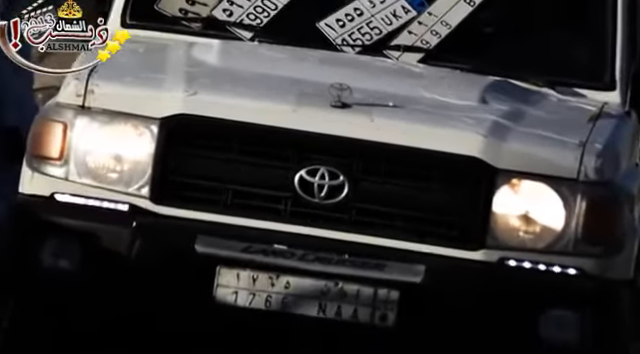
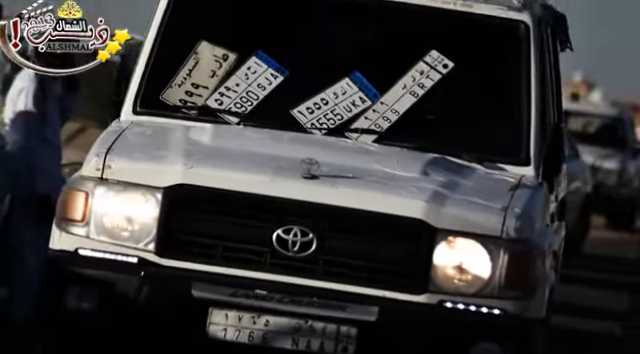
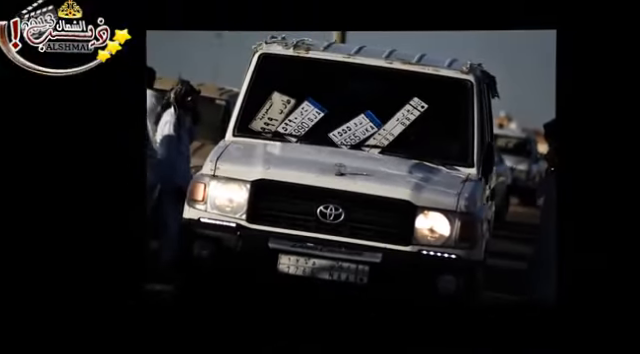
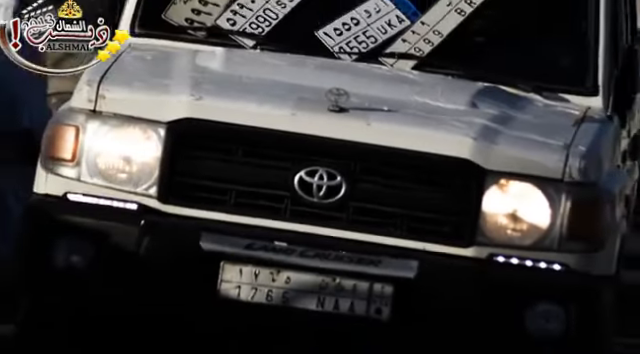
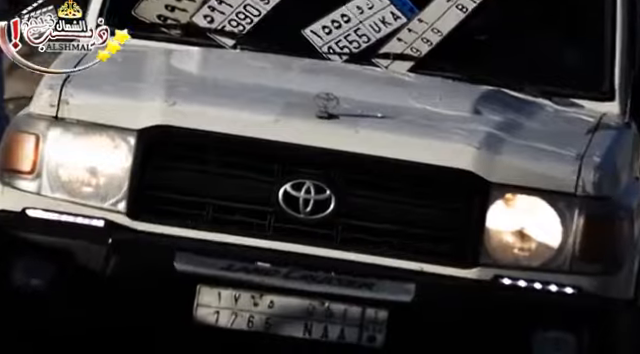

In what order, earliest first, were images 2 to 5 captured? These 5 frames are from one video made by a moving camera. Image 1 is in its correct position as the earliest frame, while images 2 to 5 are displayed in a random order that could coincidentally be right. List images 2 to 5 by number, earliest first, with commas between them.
2, 5, 4, 3
